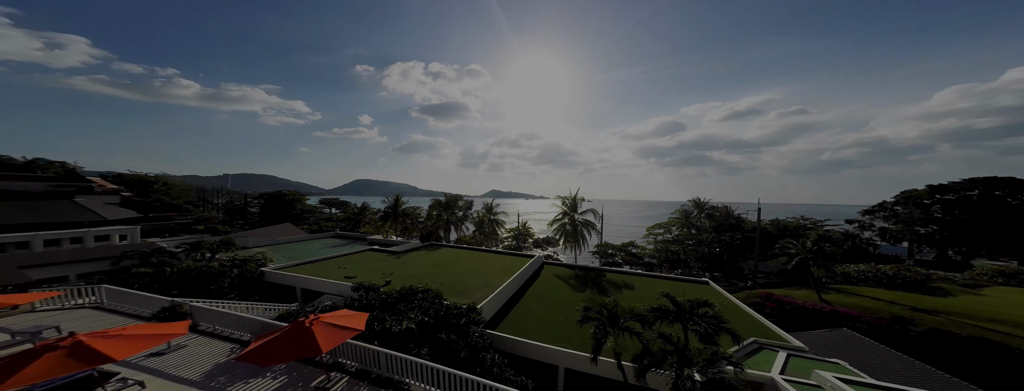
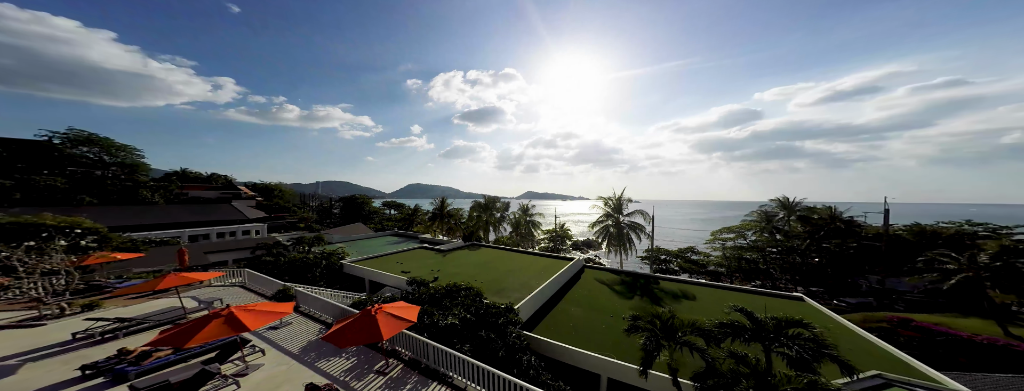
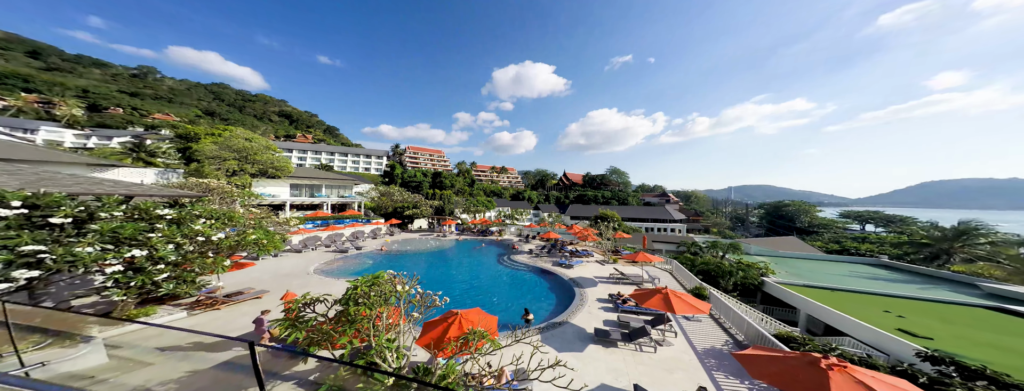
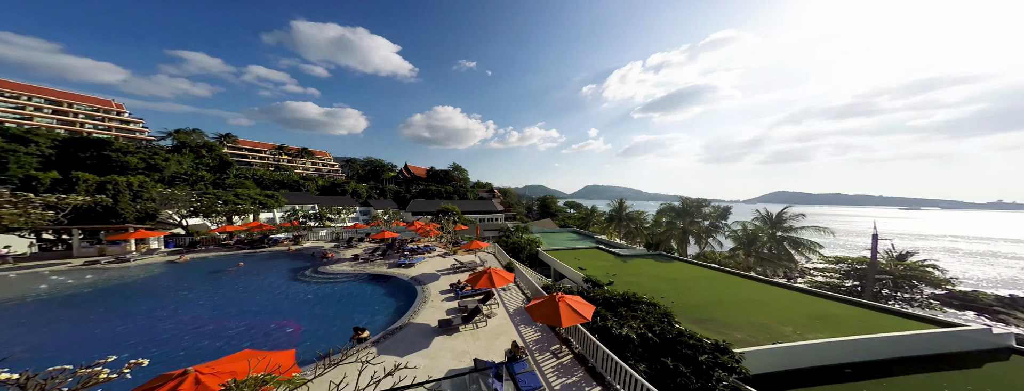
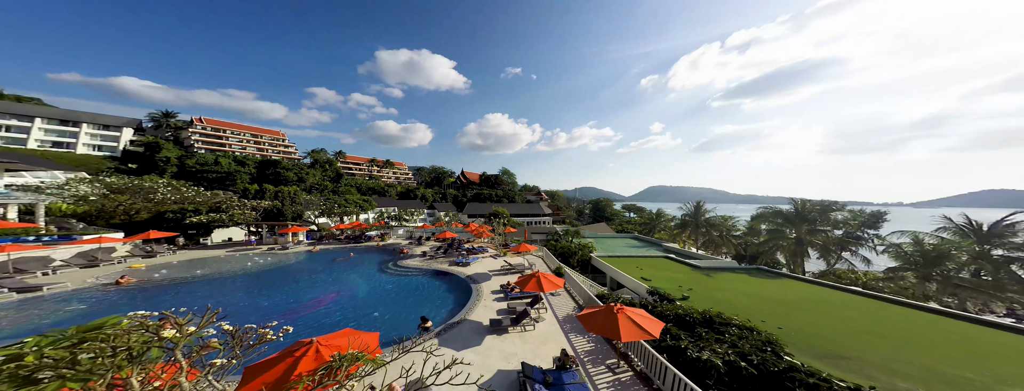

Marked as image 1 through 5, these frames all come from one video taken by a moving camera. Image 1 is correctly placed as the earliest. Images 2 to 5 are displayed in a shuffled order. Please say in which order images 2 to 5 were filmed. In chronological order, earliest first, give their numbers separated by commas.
2, 4, 5, 3
